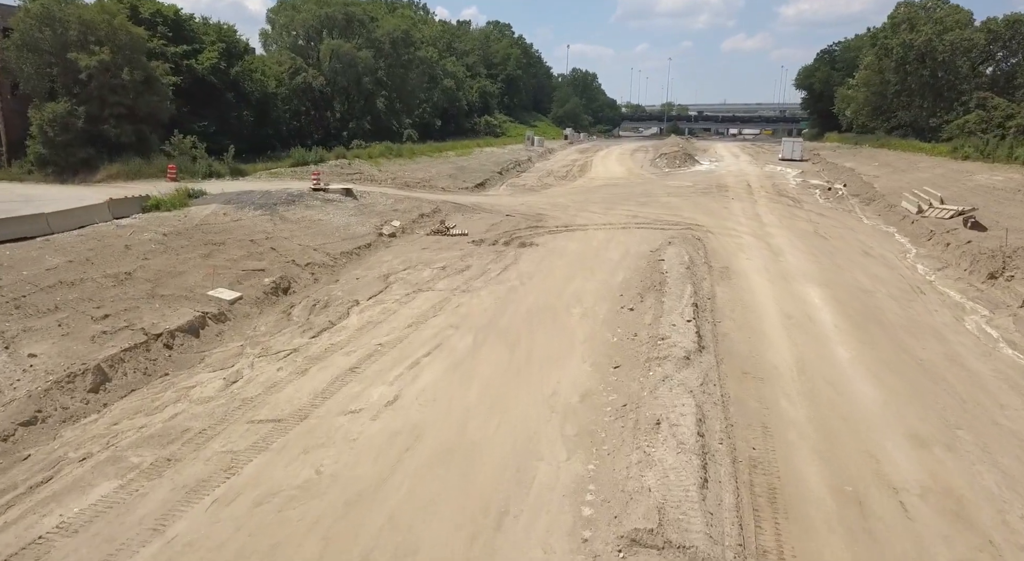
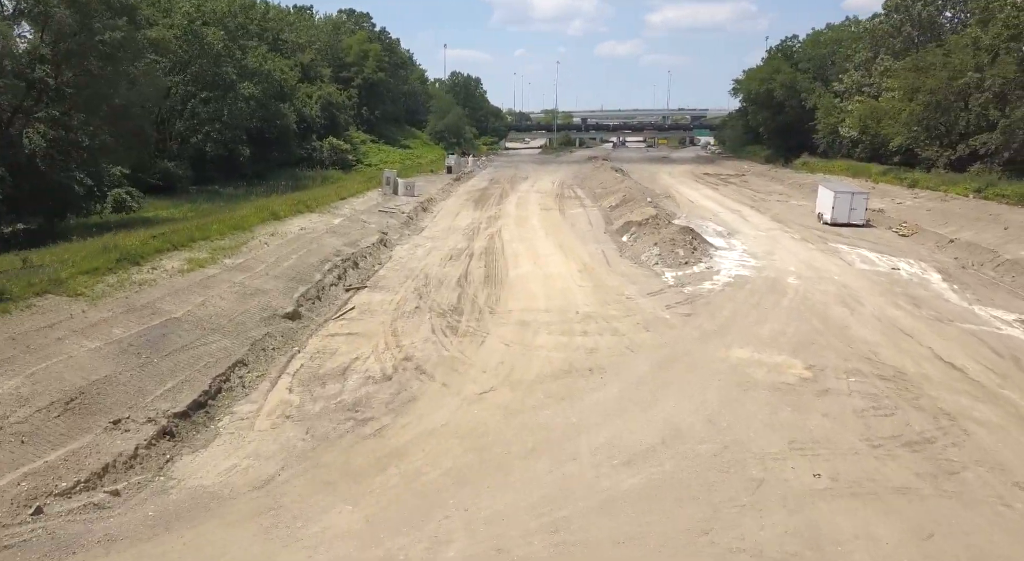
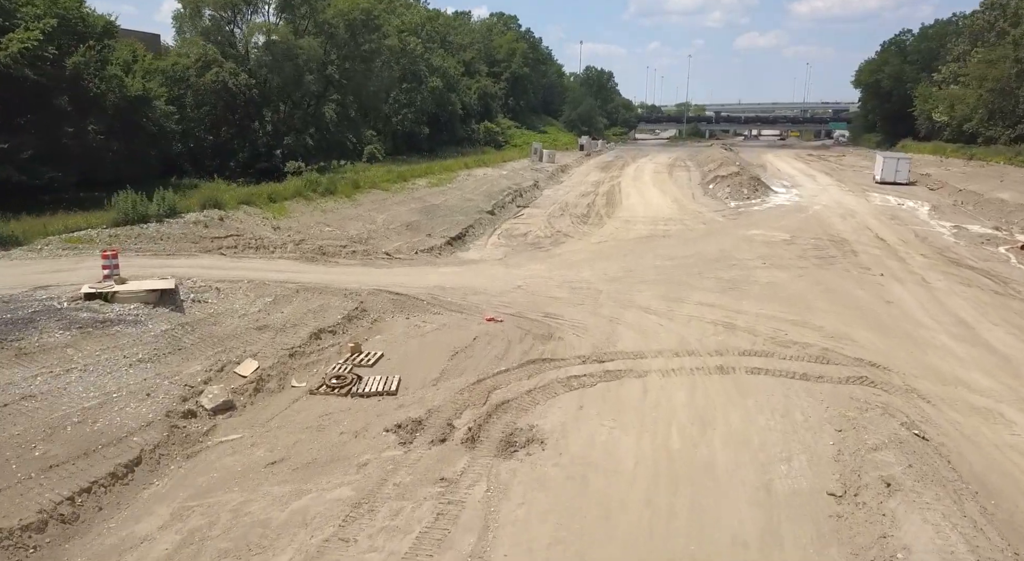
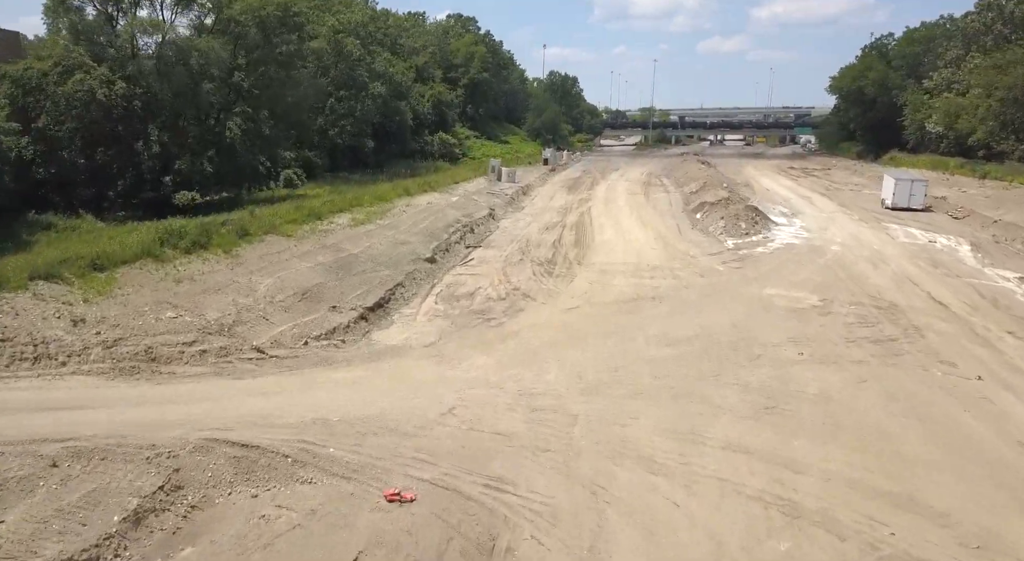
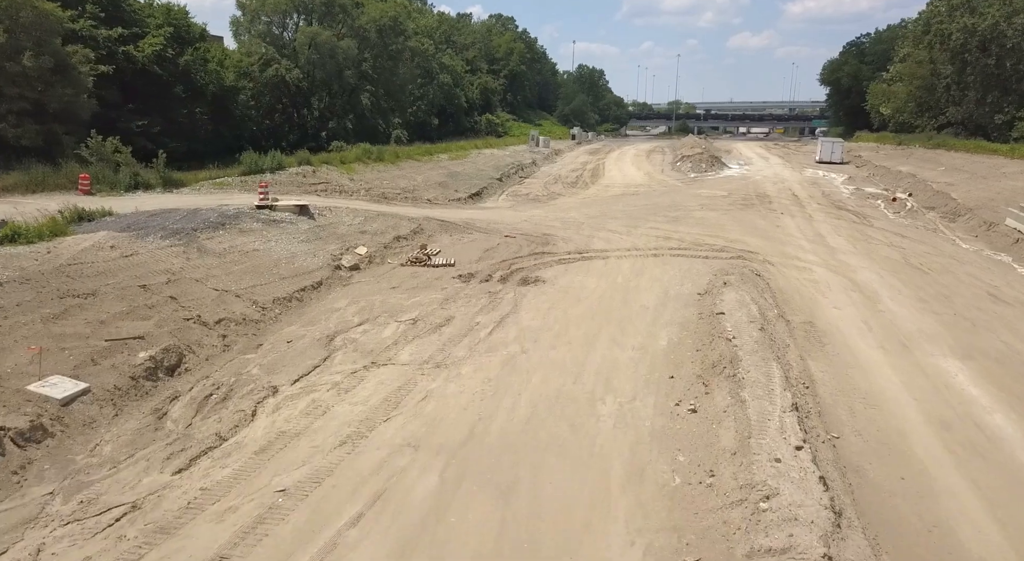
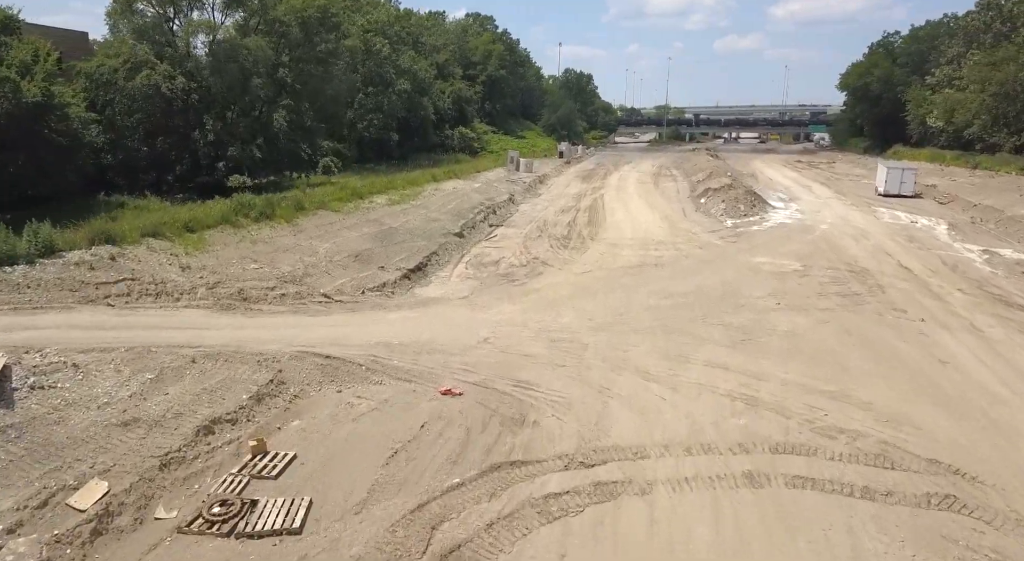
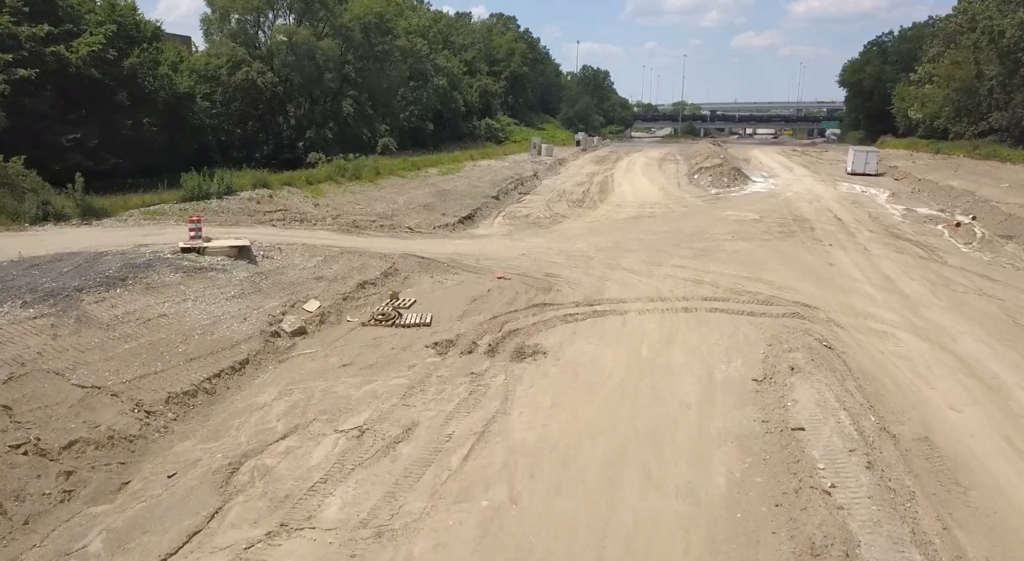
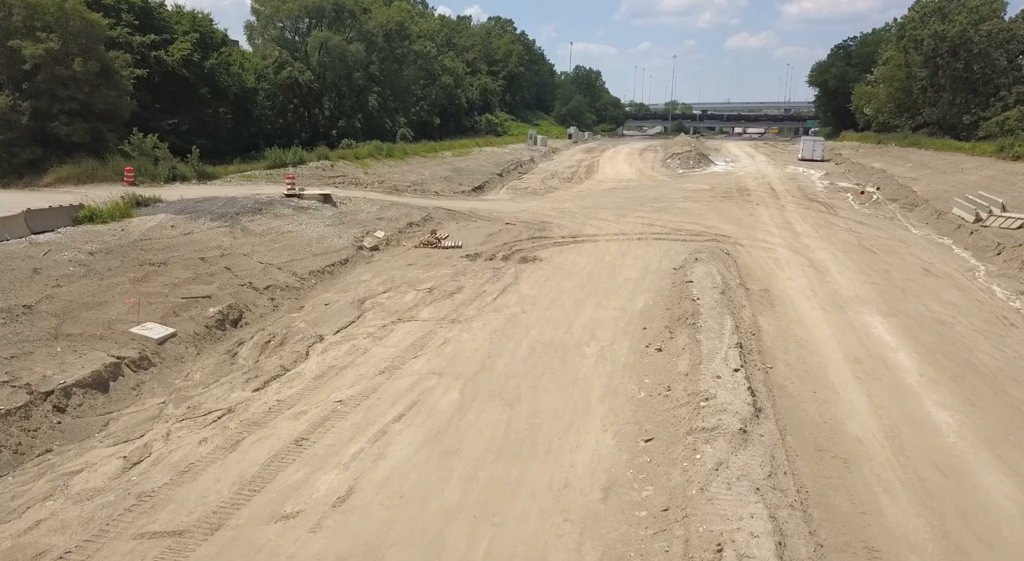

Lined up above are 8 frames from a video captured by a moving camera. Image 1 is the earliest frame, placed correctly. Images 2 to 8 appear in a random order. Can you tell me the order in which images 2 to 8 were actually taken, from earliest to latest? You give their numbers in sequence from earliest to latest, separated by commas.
8, 5, 7, 3, 6, 4, 2
